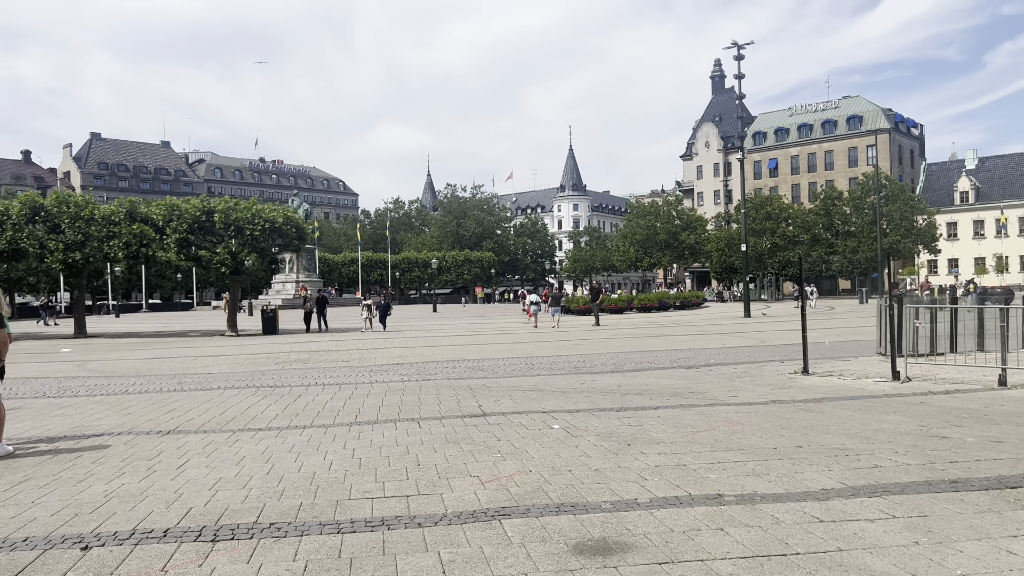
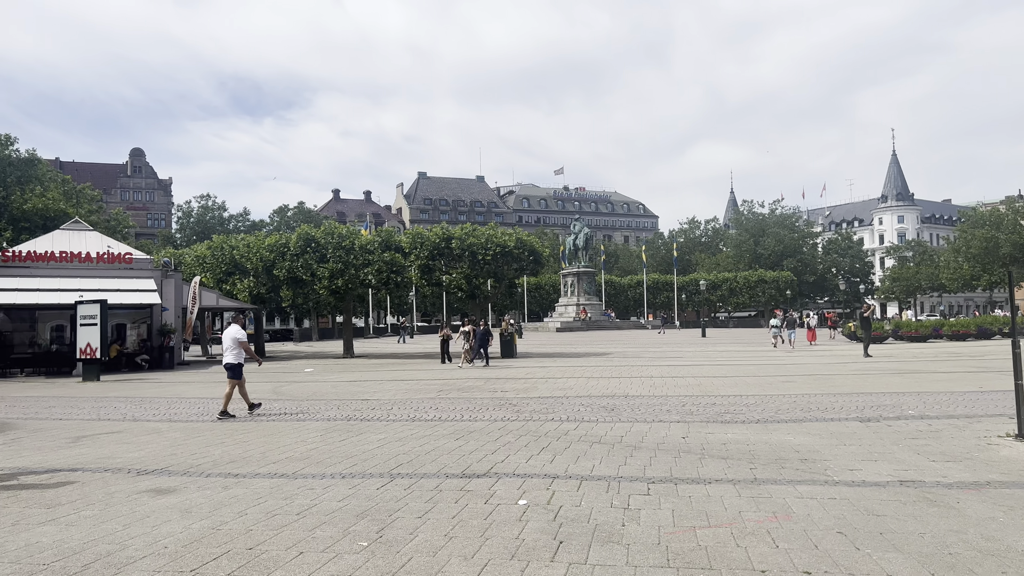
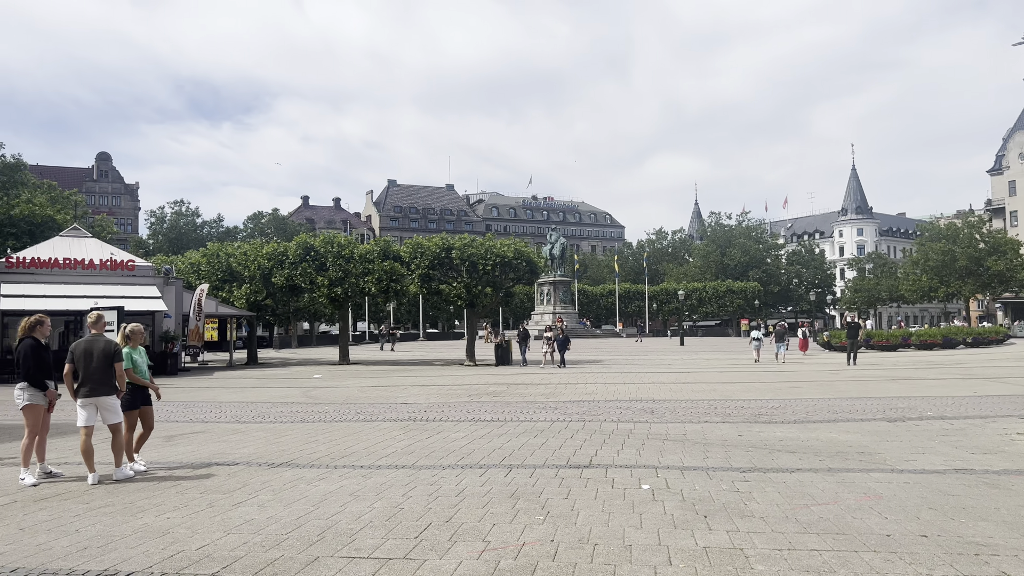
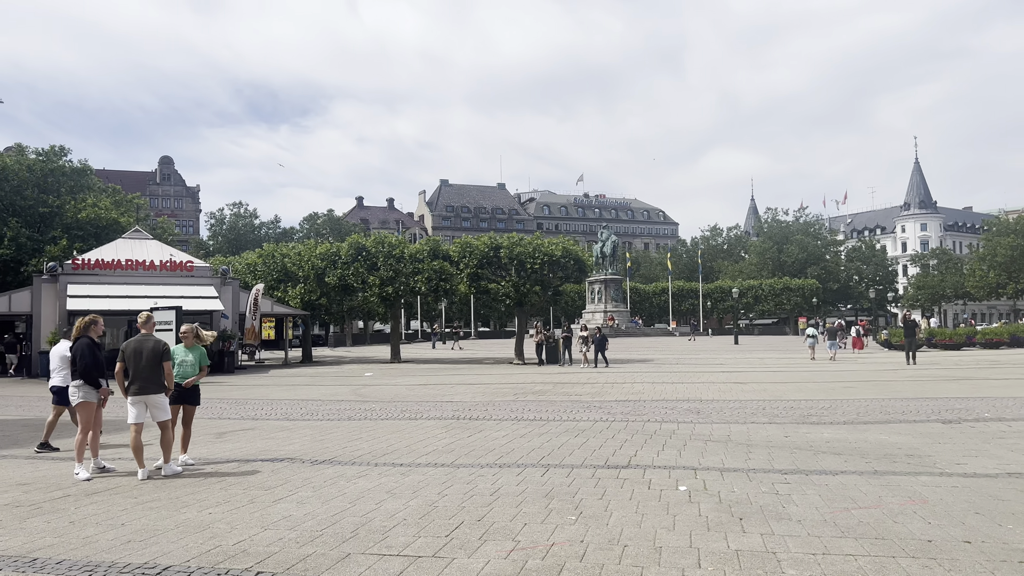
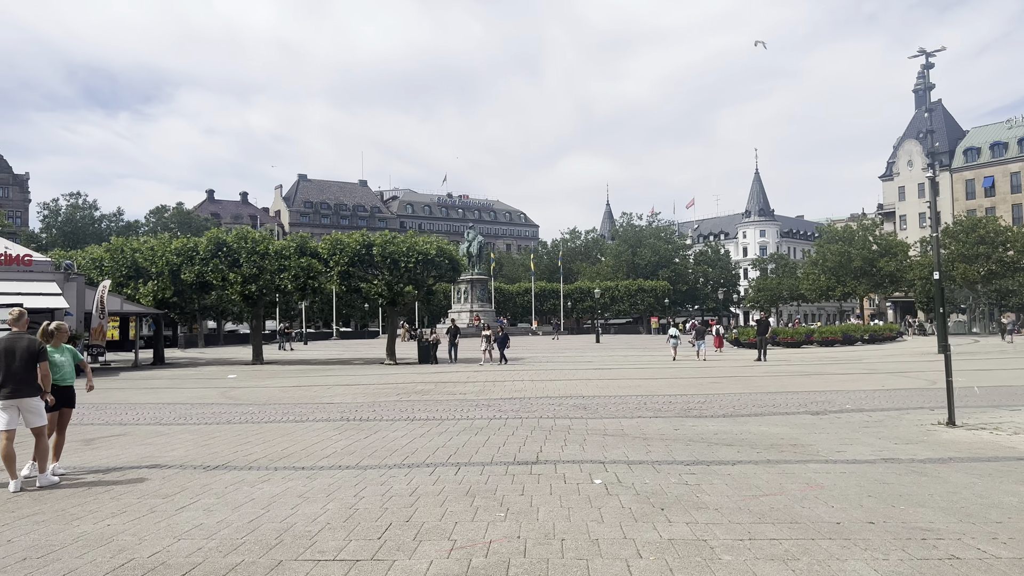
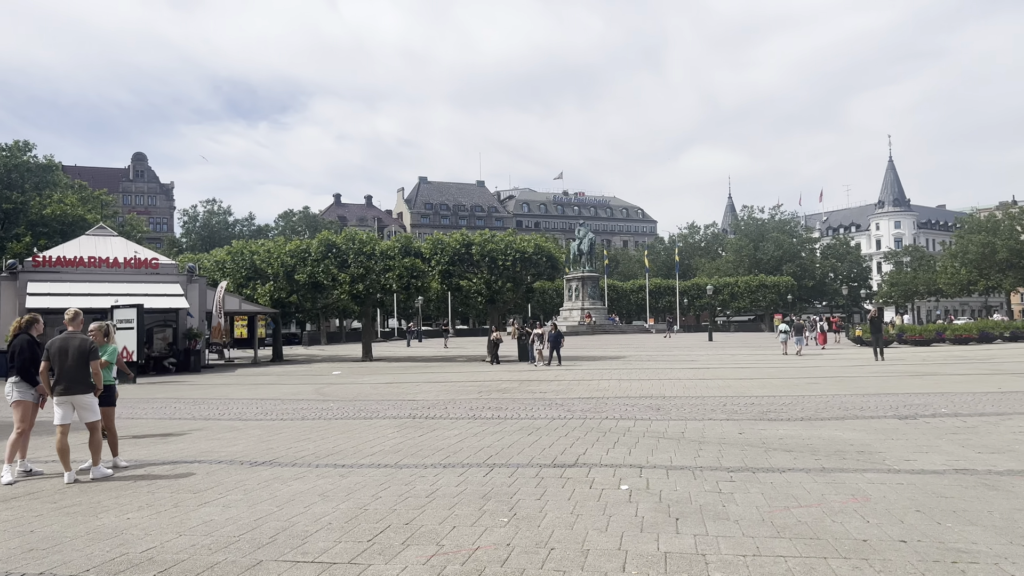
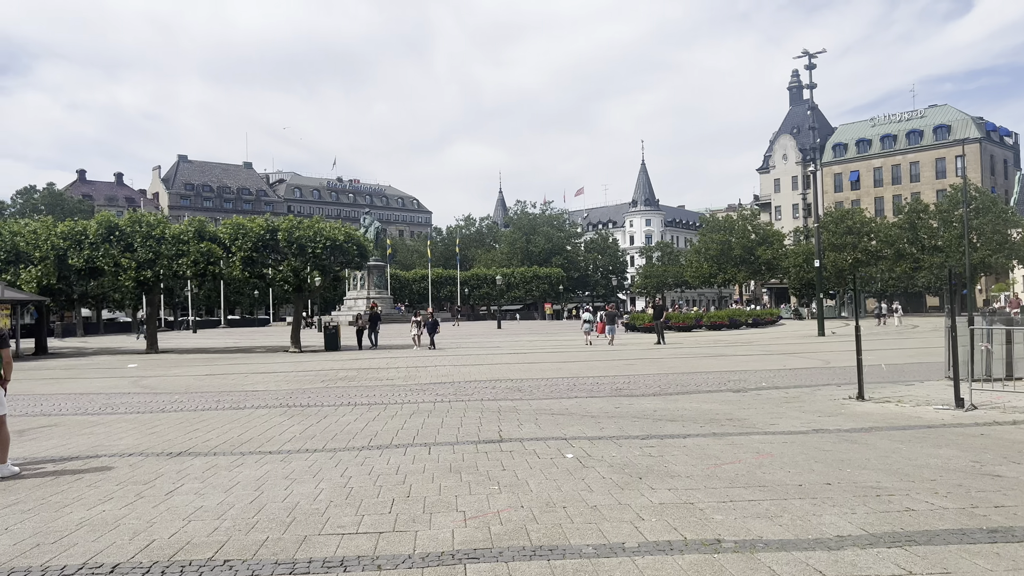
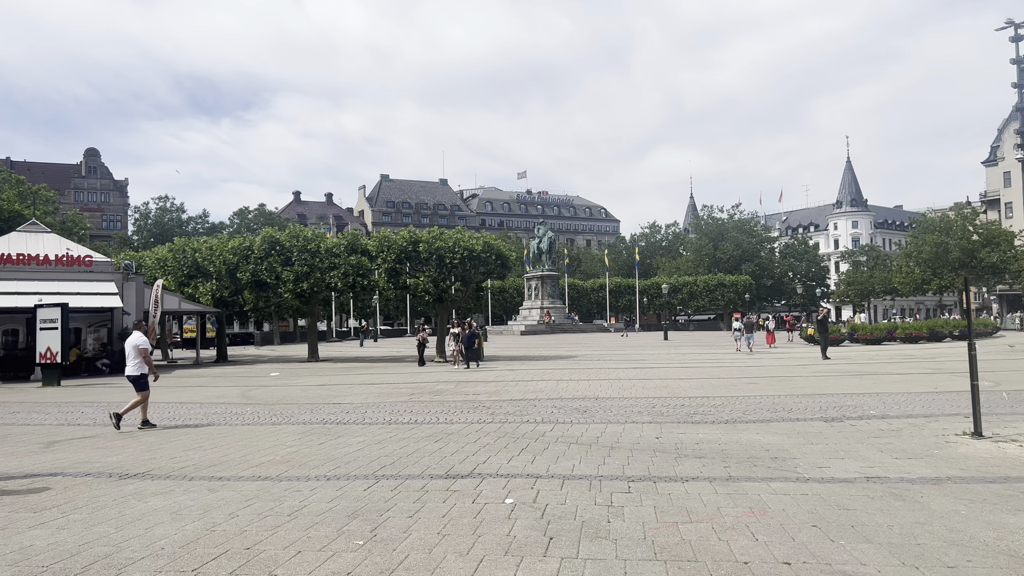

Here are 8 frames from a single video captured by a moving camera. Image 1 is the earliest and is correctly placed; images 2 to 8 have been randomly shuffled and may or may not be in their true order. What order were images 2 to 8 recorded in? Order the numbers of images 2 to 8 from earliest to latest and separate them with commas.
7, 5, 3, 4, 6, 8, 2
